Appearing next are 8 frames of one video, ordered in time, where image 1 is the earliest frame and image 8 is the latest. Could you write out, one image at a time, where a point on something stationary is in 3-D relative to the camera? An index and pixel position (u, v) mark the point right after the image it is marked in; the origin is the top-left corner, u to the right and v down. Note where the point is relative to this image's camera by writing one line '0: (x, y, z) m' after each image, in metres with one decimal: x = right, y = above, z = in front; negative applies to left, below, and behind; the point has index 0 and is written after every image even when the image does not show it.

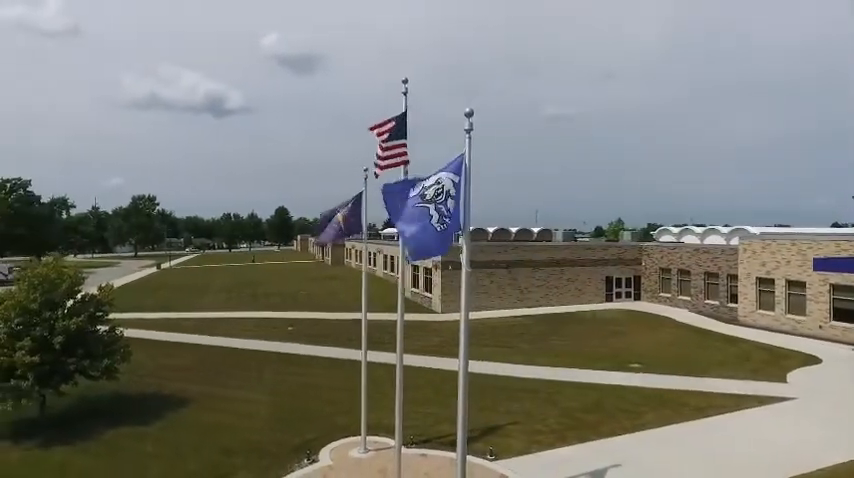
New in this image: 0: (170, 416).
0: (-7.8, -5.3, +16.0) m
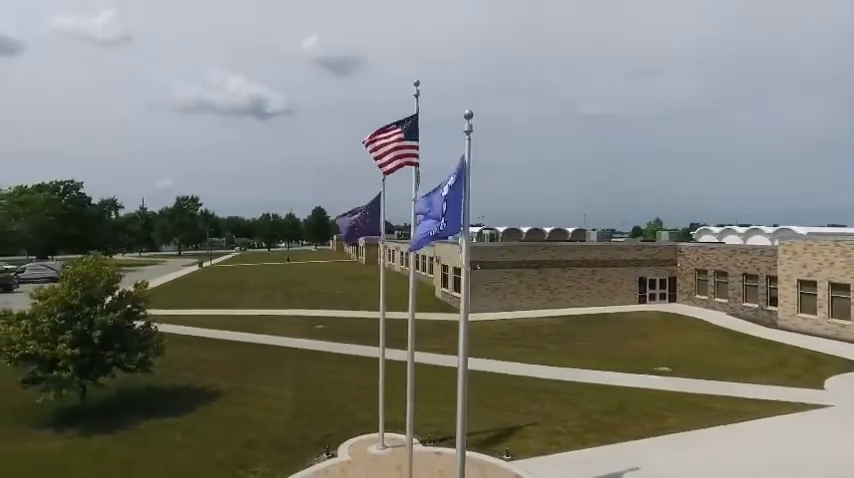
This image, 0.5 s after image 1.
0: (-7.1, -5.3, +16.6) m
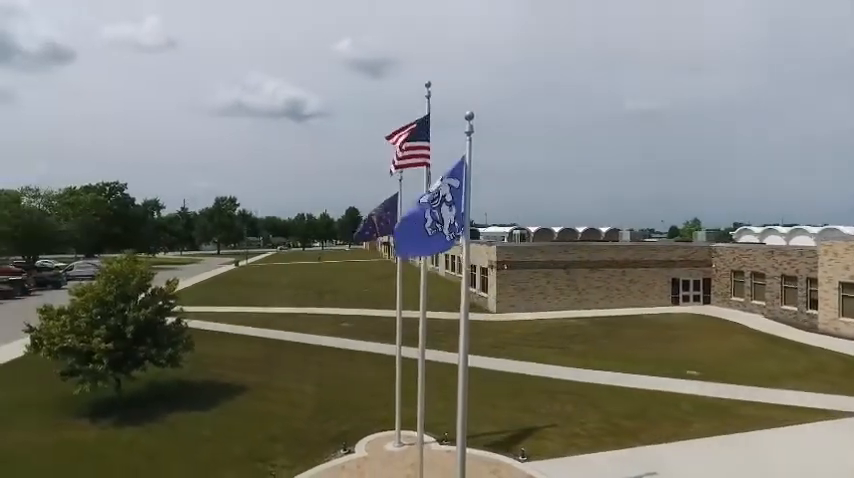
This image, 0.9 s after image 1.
0: (-6.5, -5.3, +17.2) m
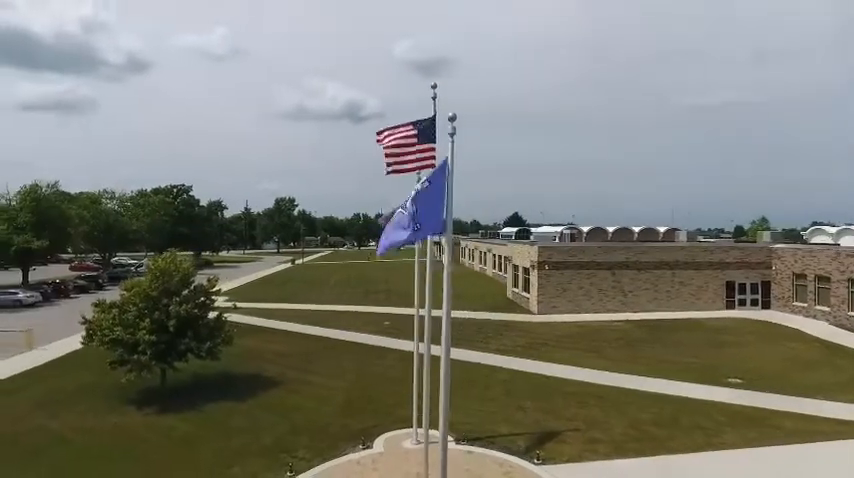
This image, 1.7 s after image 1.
0: (-5.6, -5.3, +17.9) m
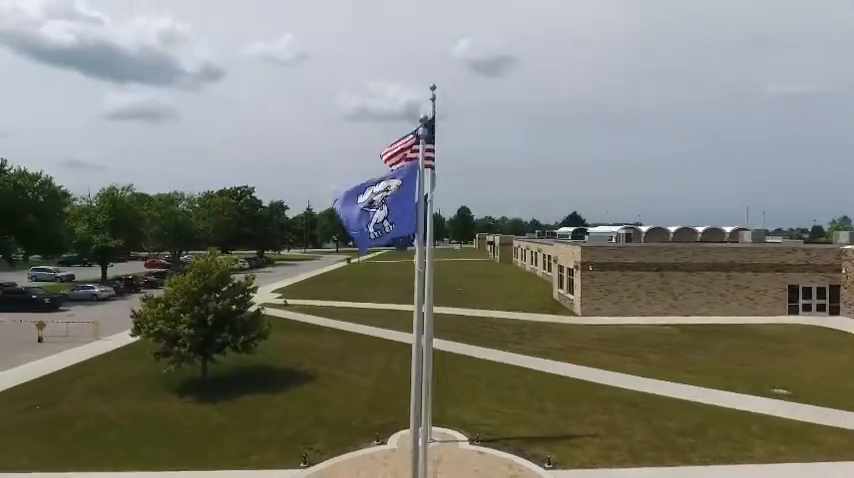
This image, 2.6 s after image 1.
0: (-4.7, -5.3, +18.6) m
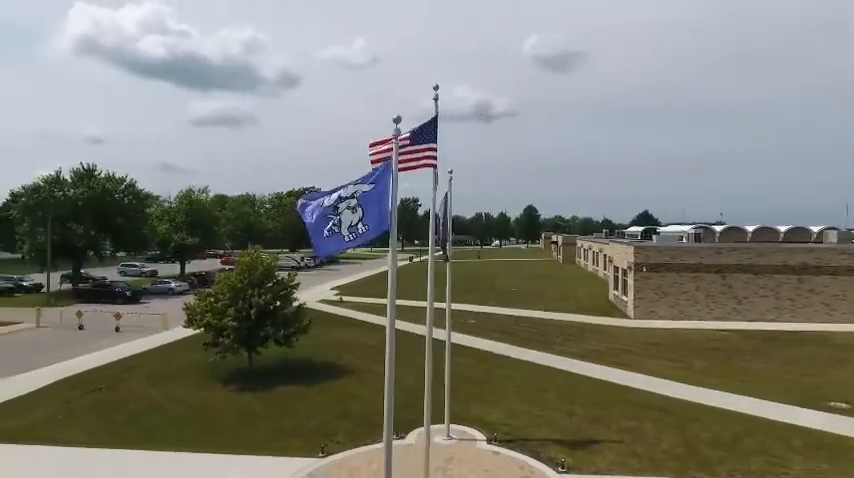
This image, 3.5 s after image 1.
0: (-3.6, -5.2, +19.3) m
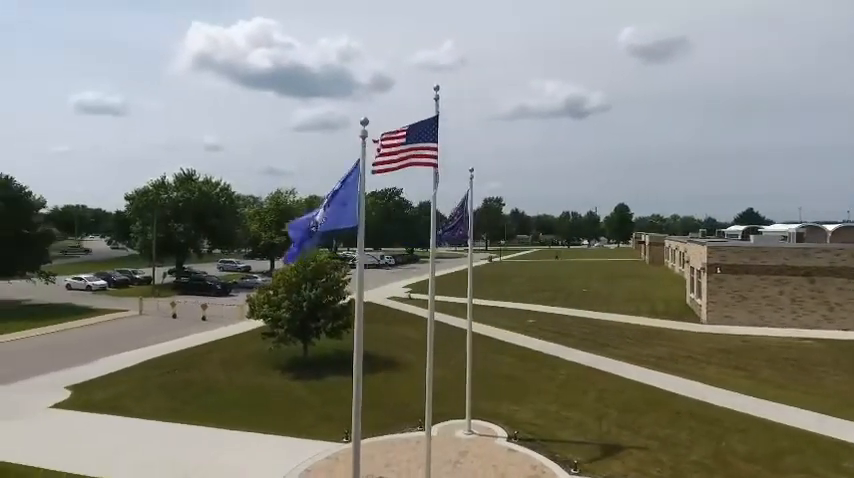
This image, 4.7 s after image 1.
0: (-2.0, -5.1, +20.1) m
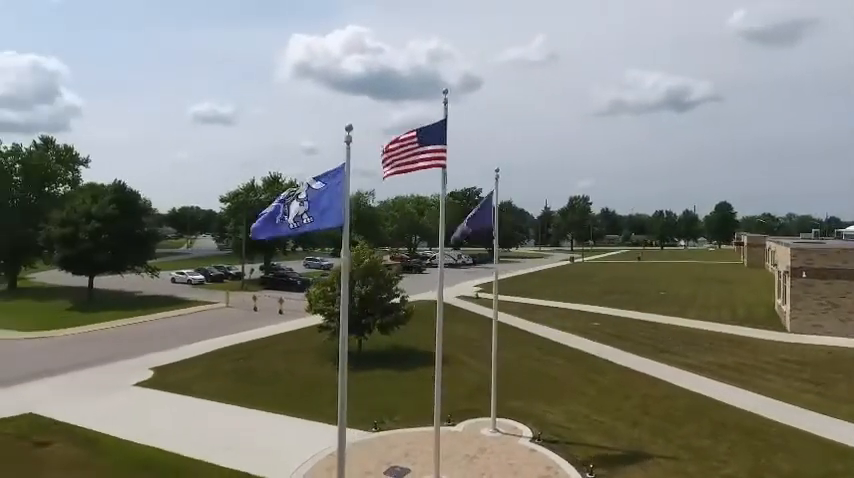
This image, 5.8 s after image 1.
0: (-0.2, -5.1, +20.6) m
